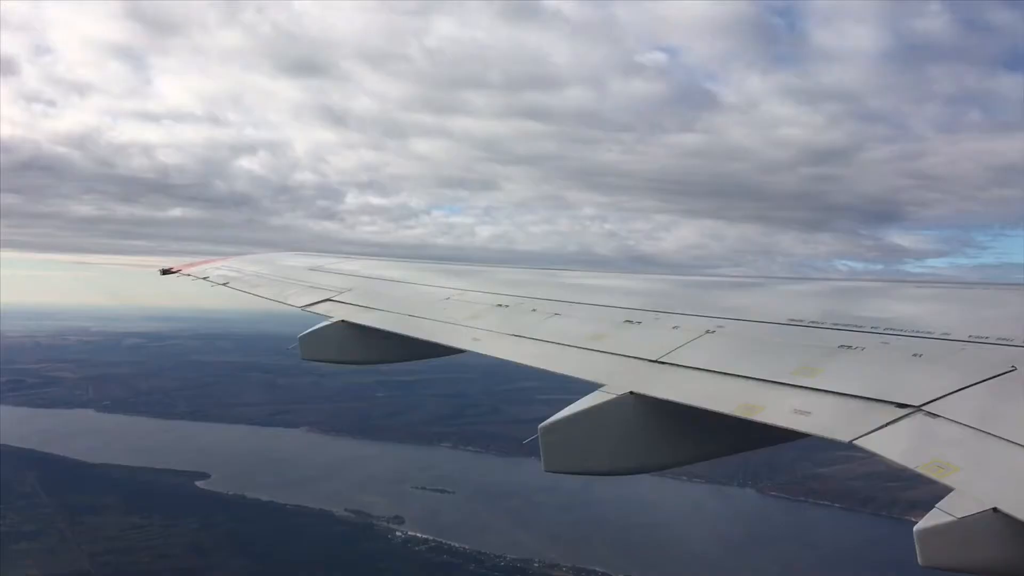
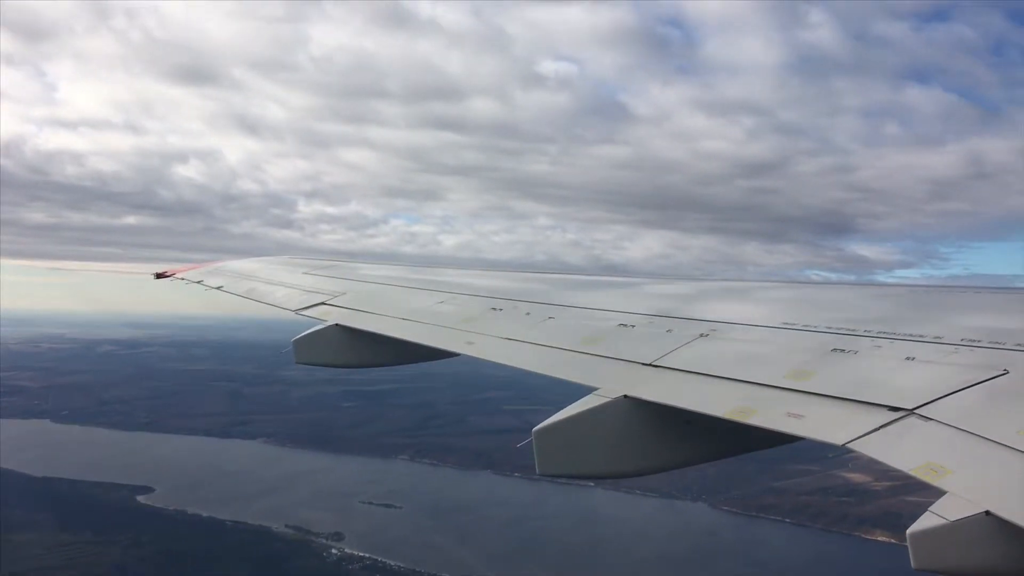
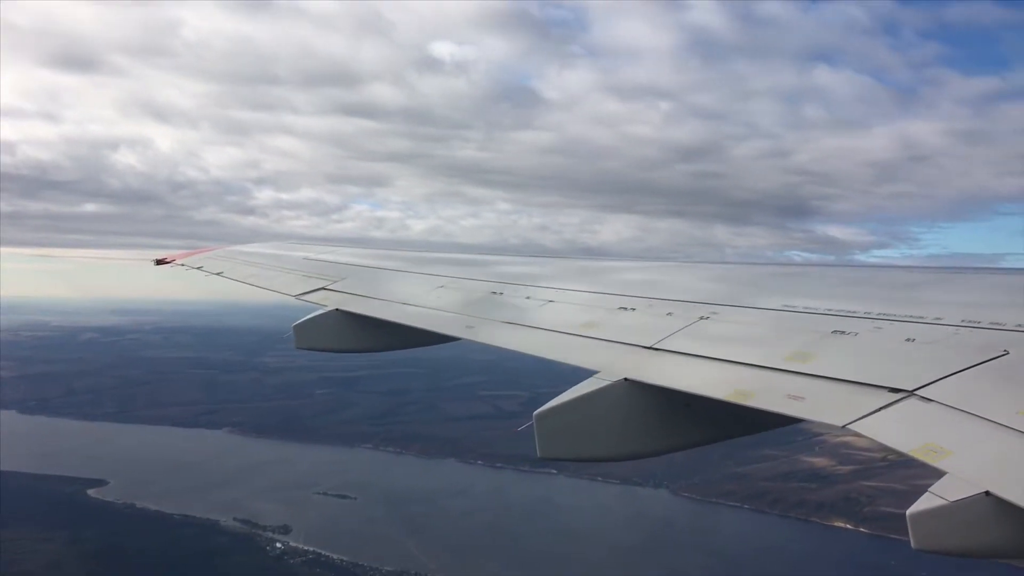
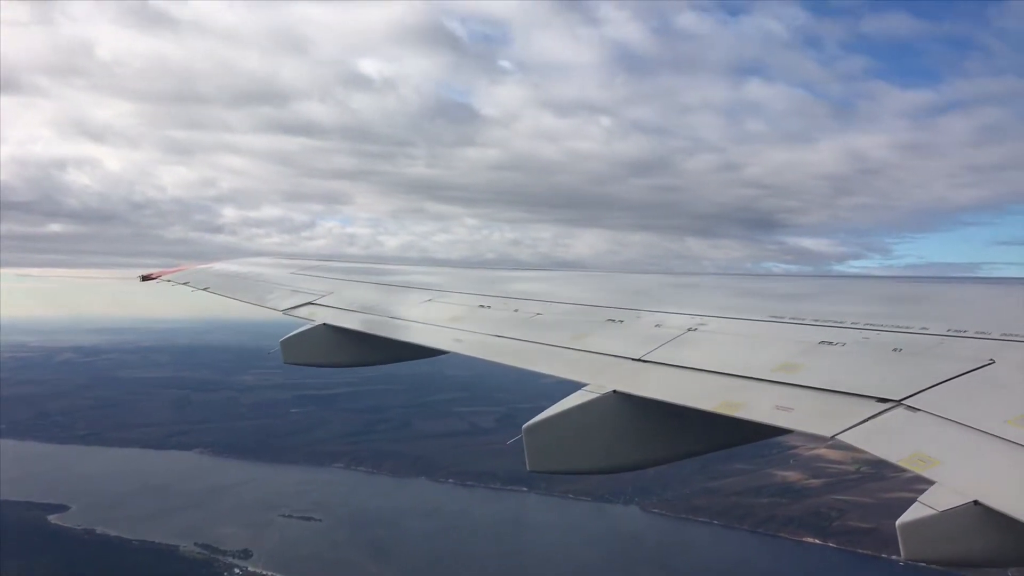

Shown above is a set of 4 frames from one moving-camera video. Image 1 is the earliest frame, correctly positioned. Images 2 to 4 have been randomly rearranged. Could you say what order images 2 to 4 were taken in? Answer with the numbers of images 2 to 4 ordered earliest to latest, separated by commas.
2, 3, 4
